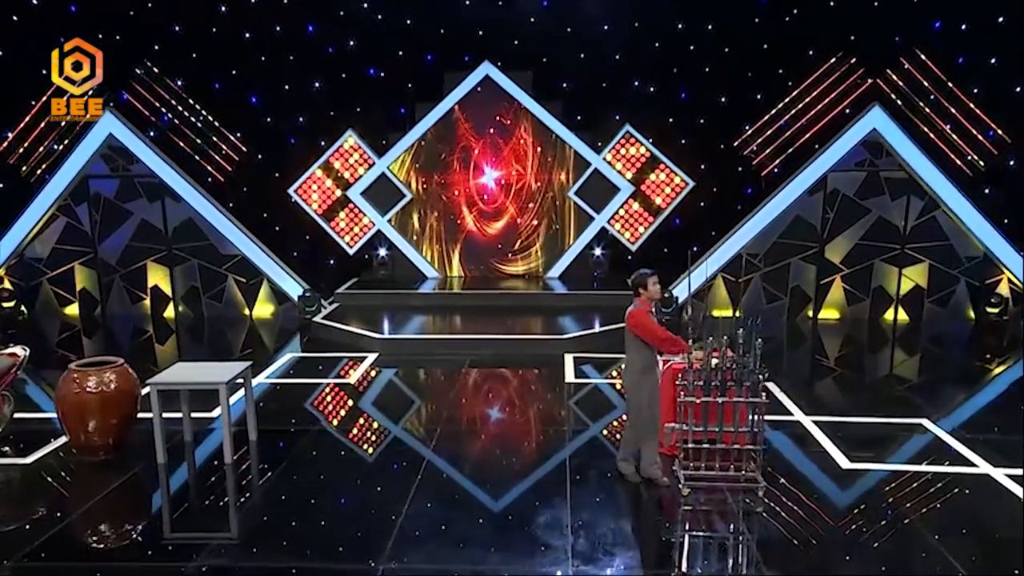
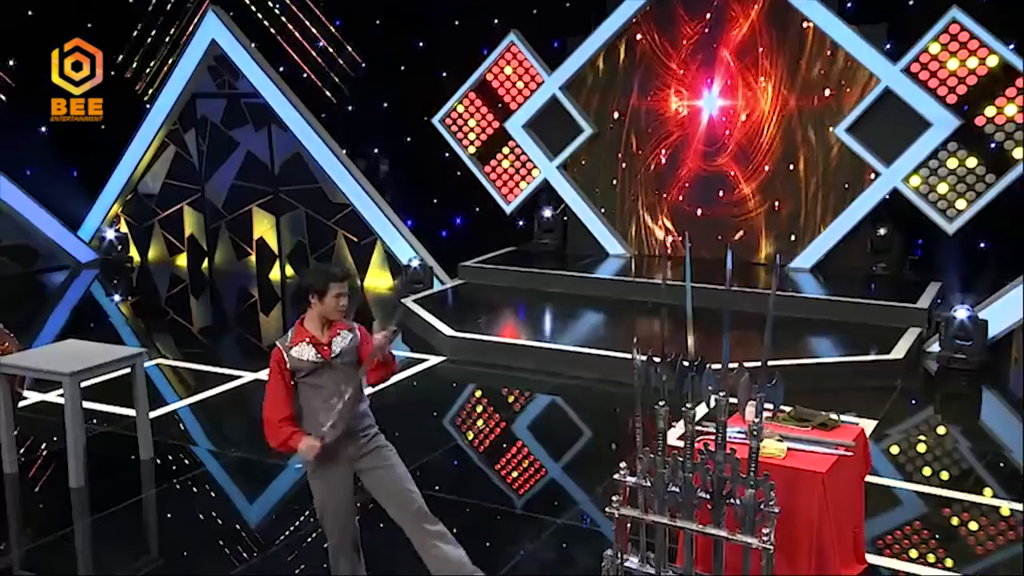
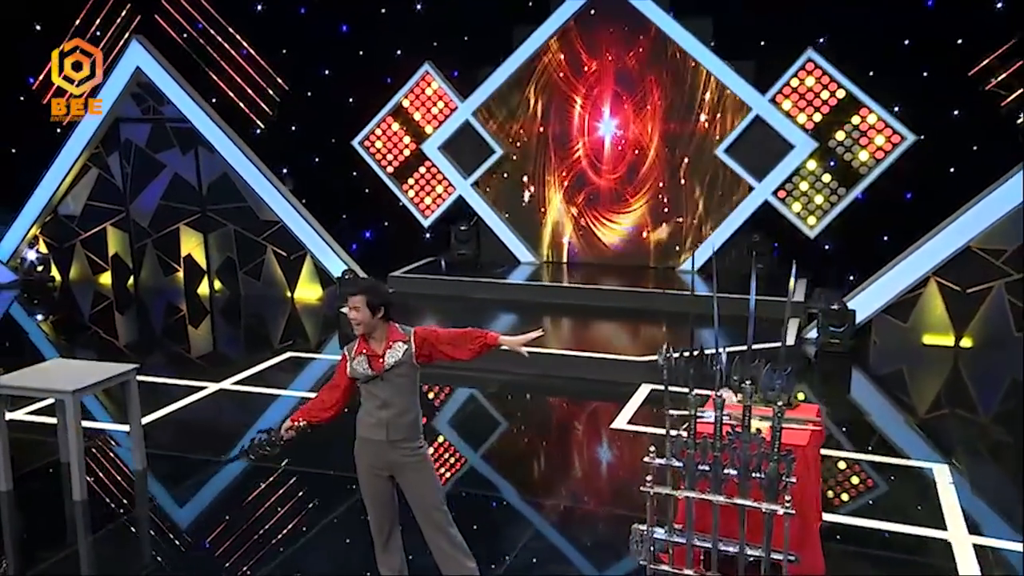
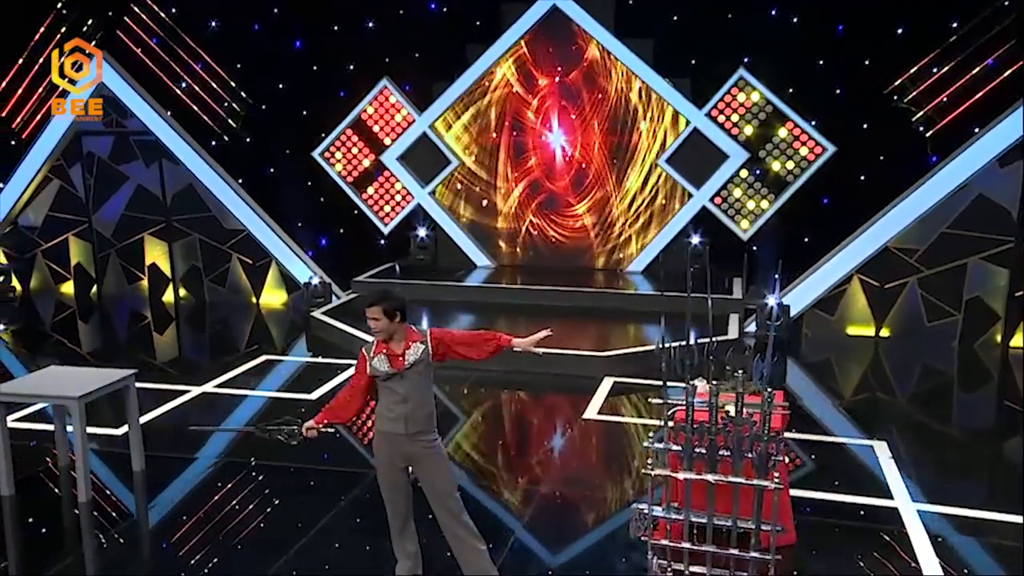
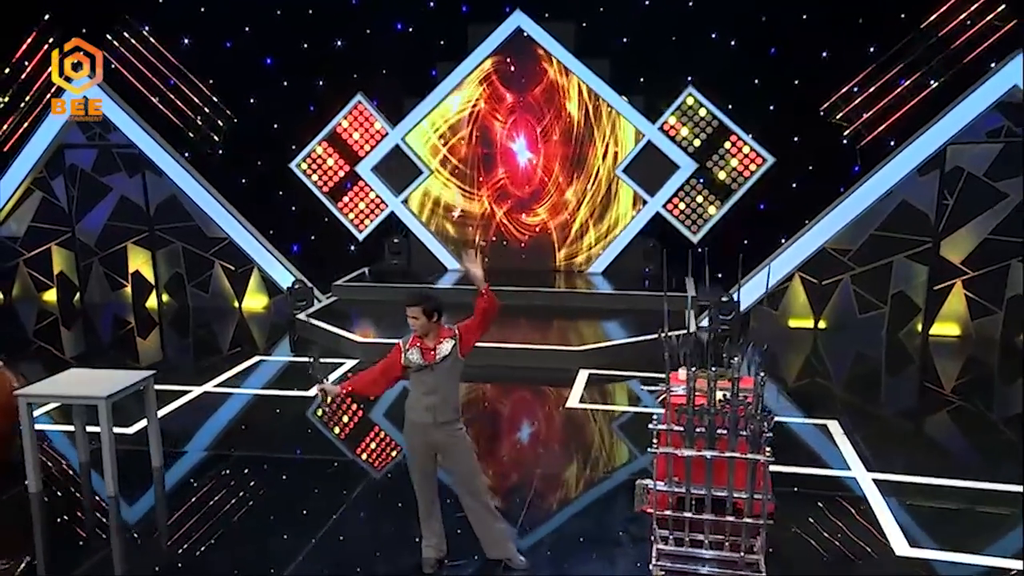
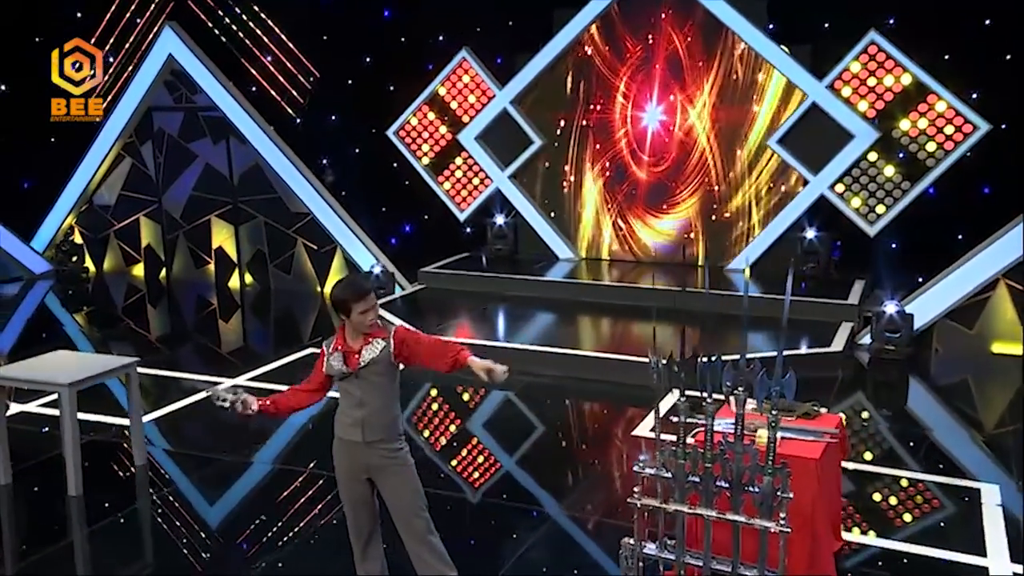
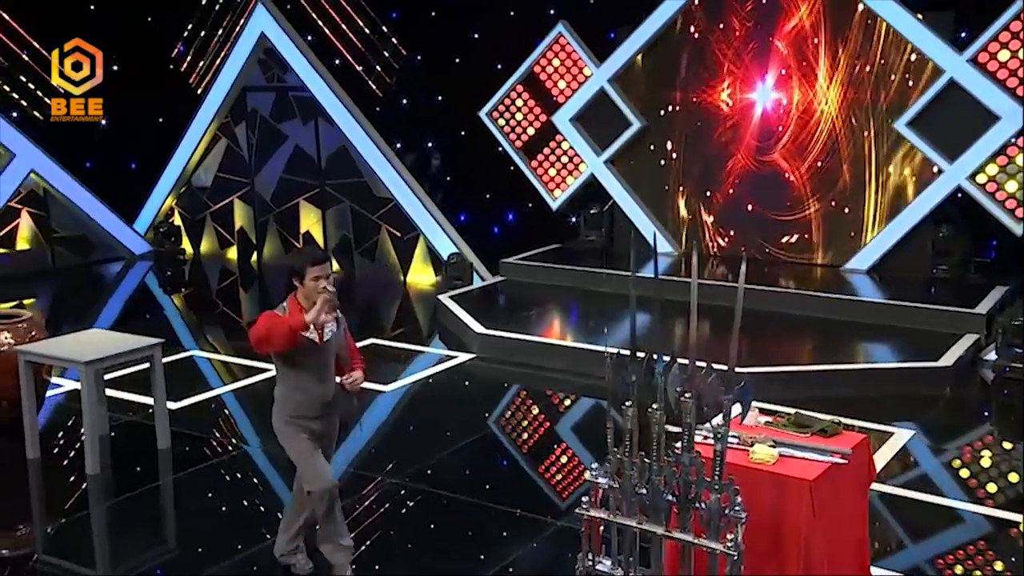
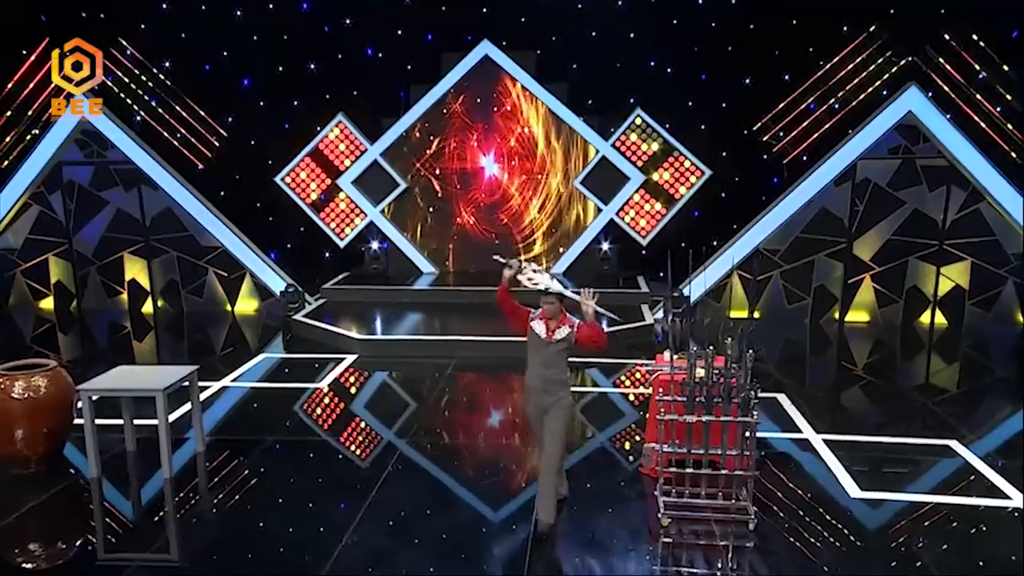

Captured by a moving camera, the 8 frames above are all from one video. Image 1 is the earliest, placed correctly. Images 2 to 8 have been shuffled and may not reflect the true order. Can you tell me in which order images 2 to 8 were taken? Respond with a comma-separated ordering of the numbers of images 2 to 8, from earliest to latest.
8, 5, 4, 3, 6, 2, 7
